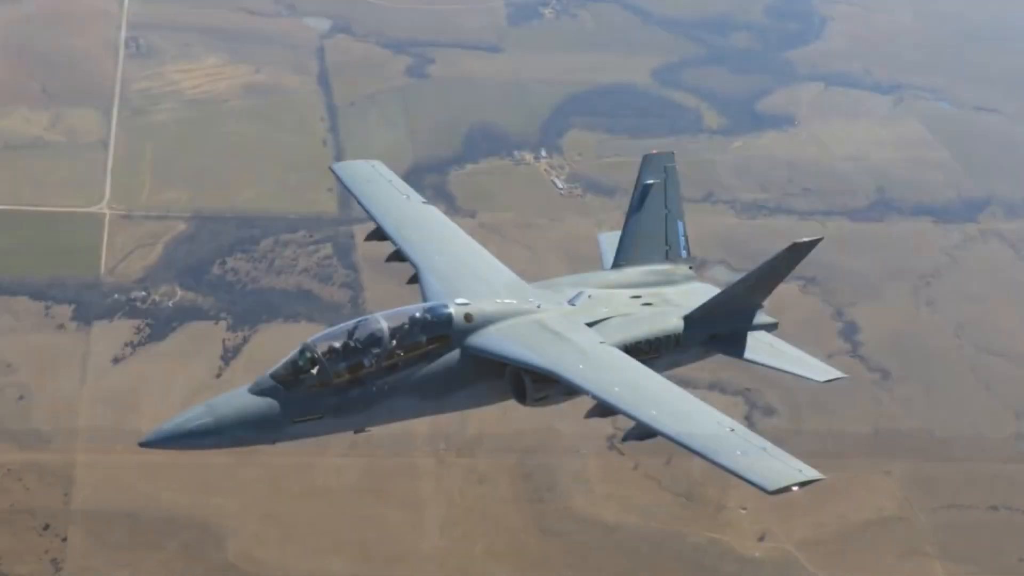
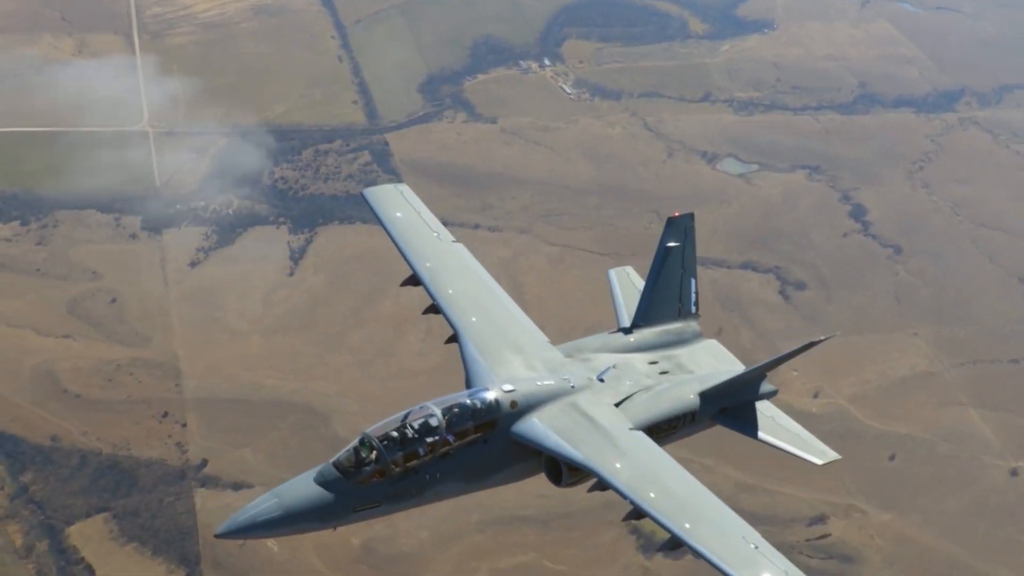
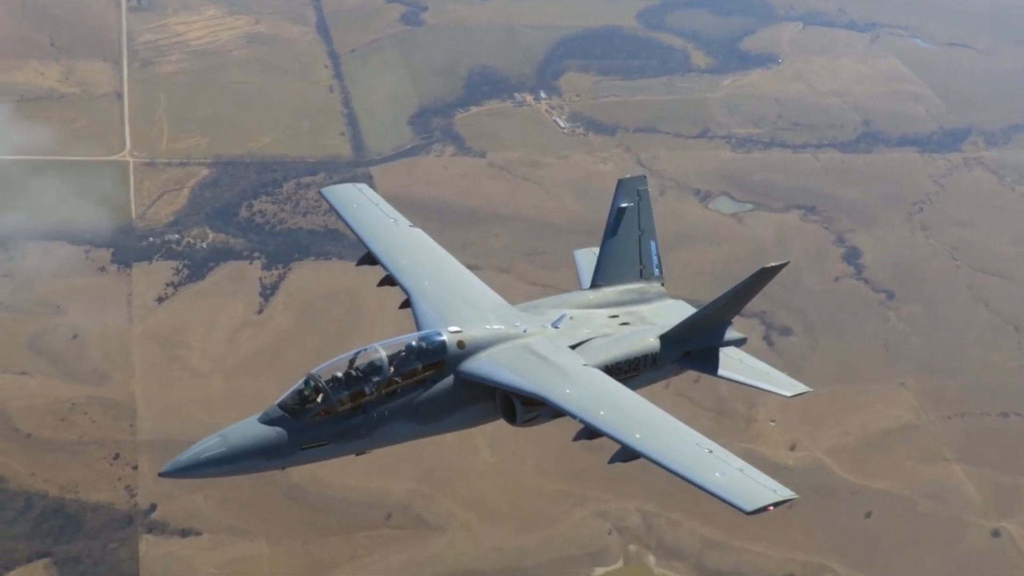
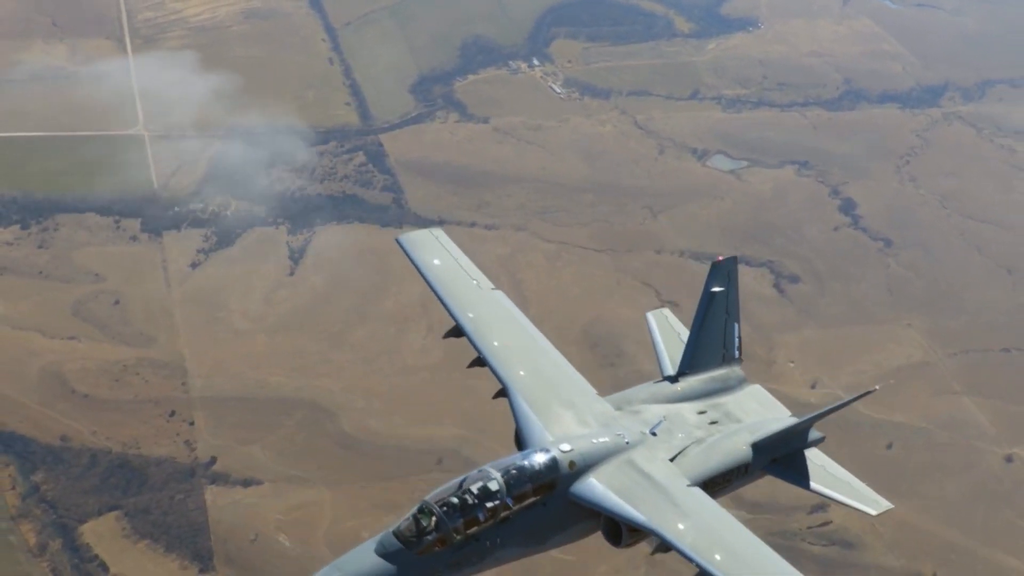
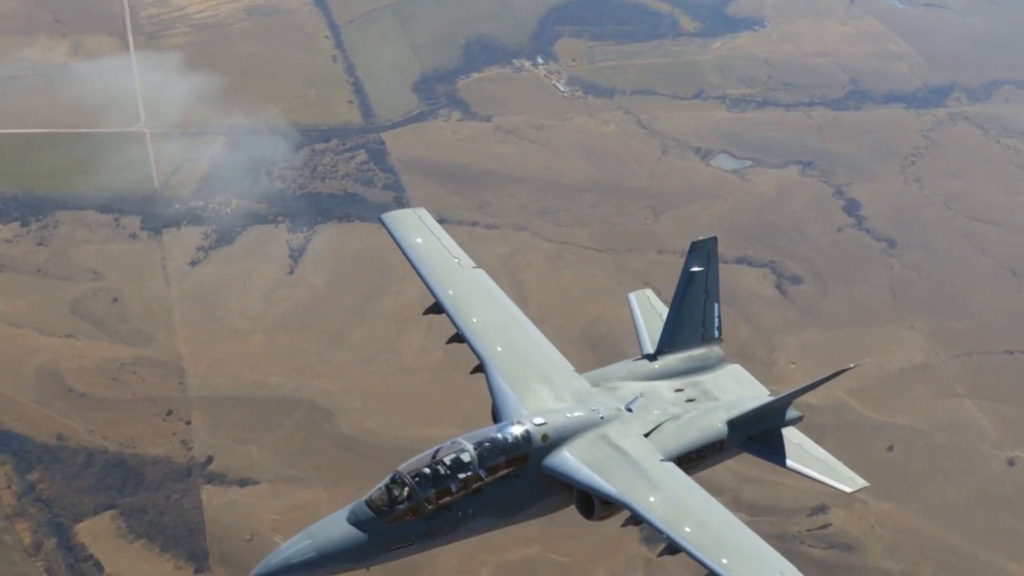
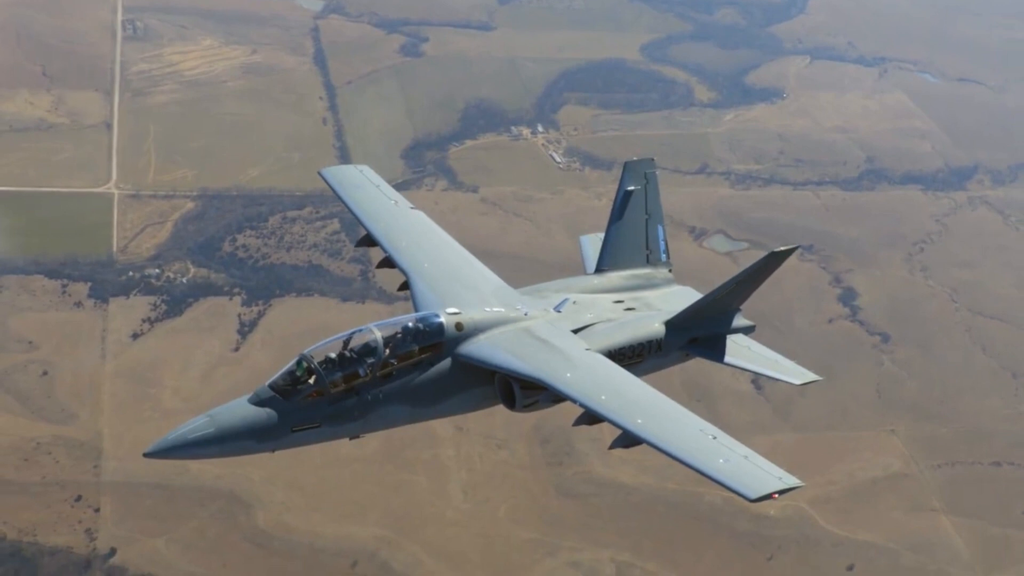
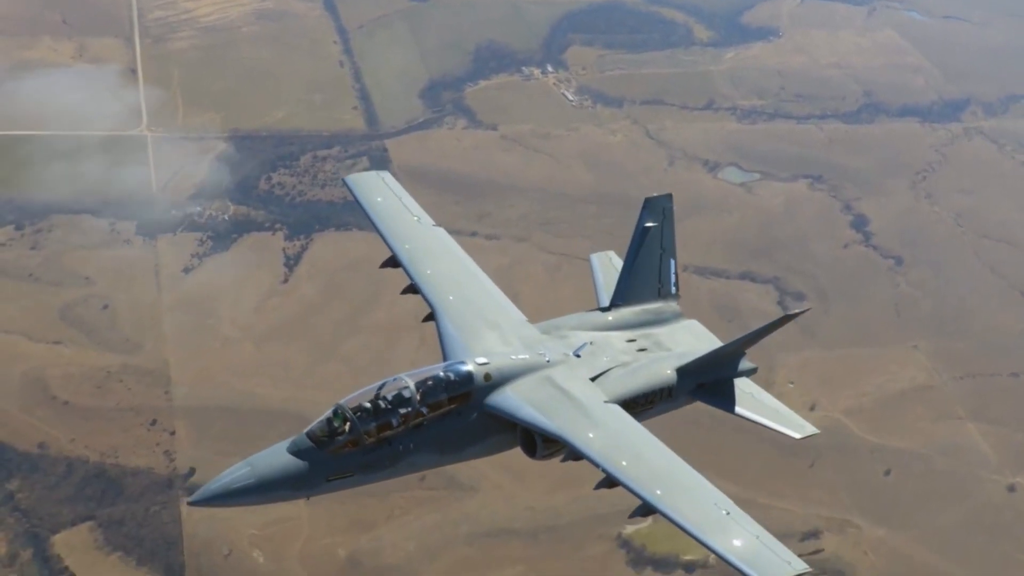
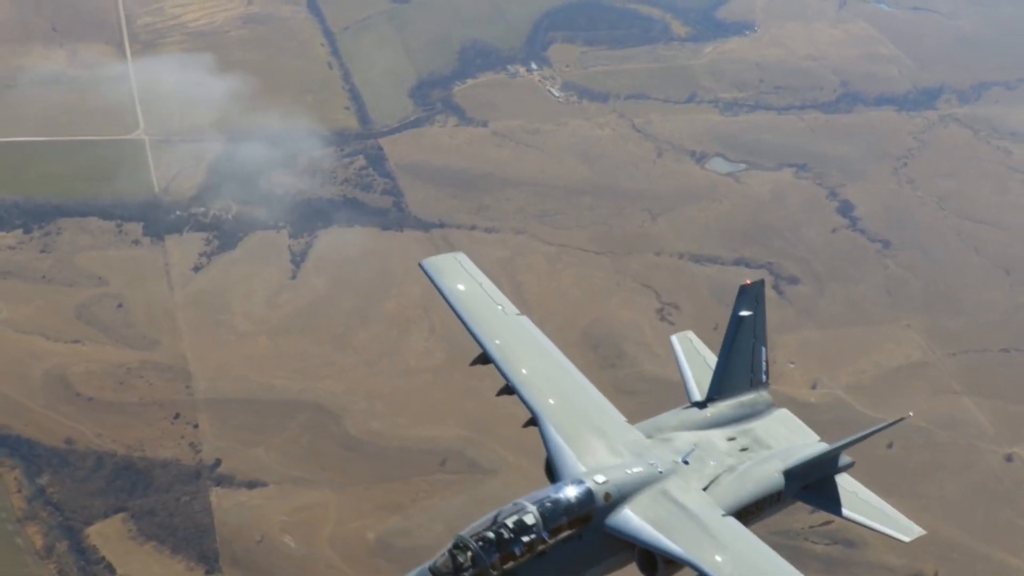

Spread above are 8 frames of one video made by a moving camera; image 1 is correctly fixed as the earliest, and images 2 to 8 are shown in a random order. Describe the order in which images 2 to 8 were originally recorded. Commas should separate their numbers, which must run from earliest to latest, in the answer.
6, 3, 7, 2, 5, 4, 8
